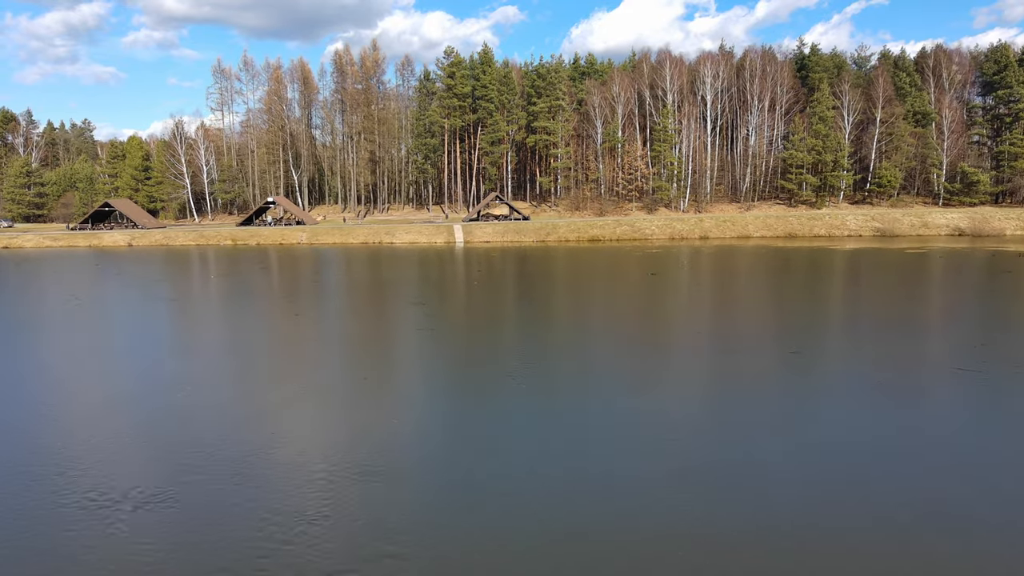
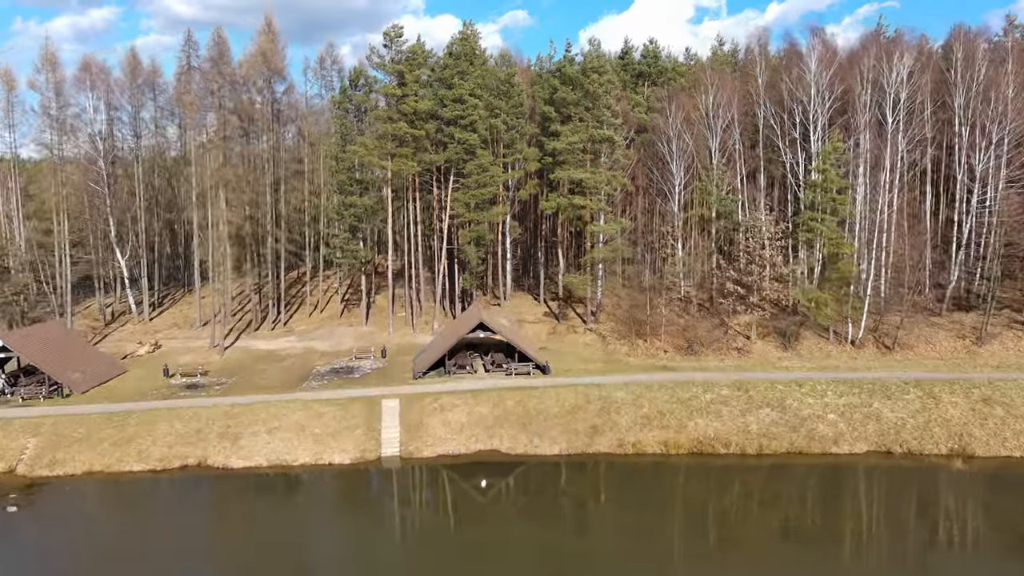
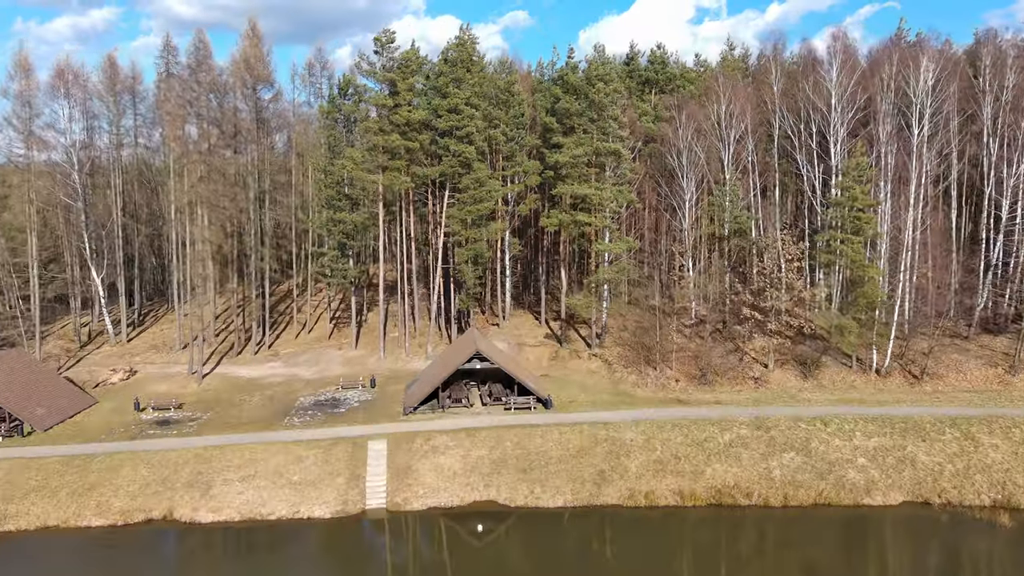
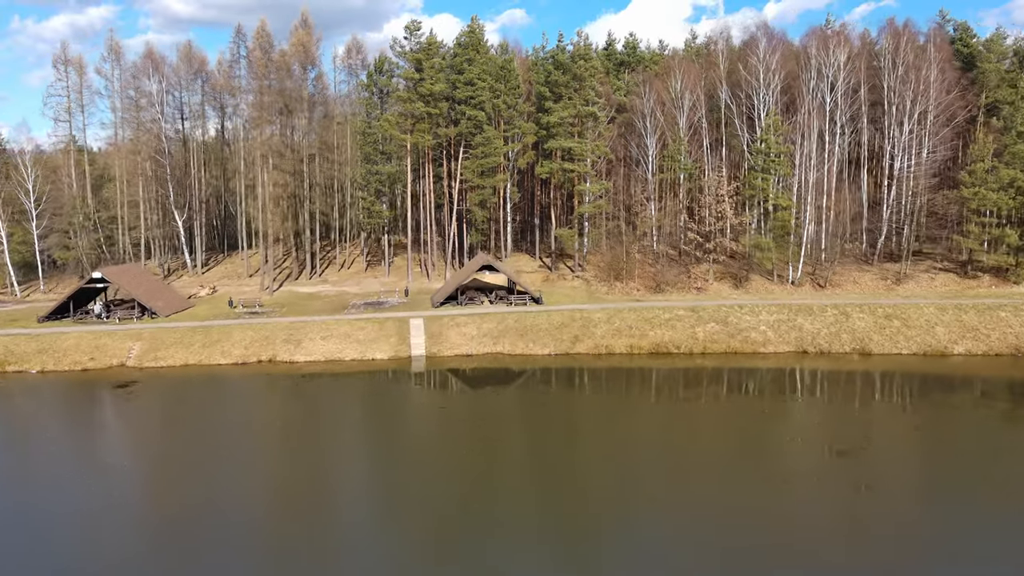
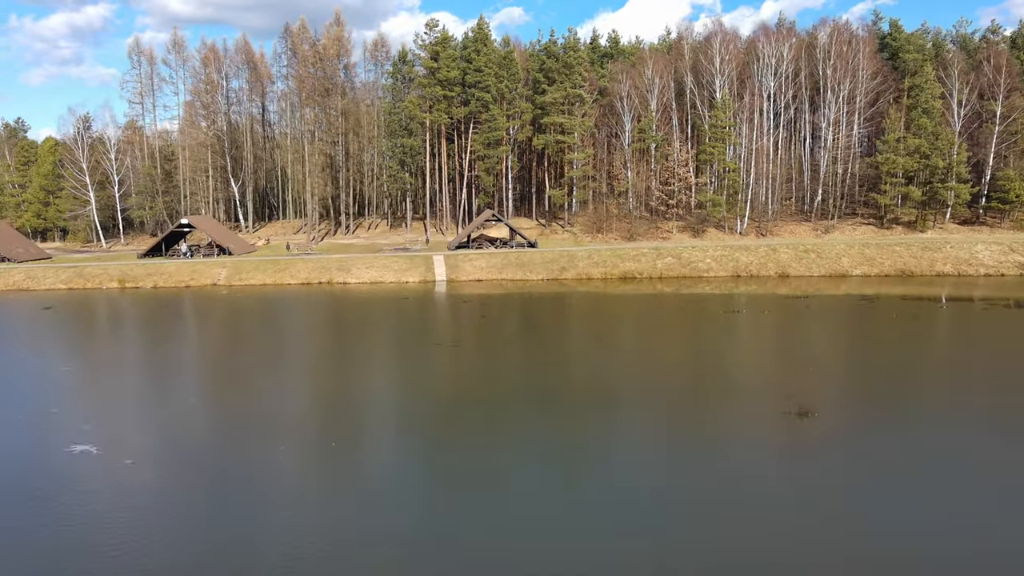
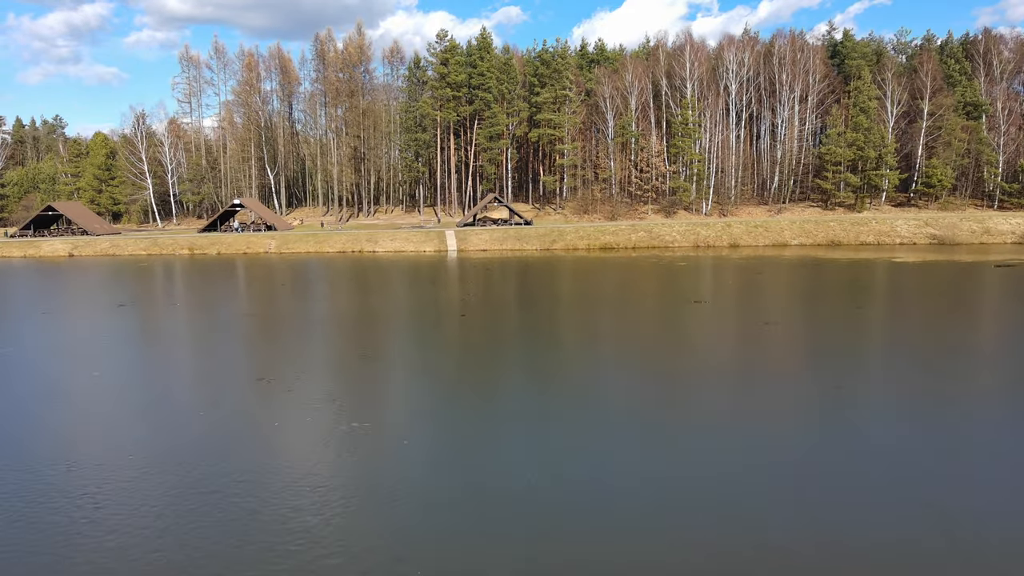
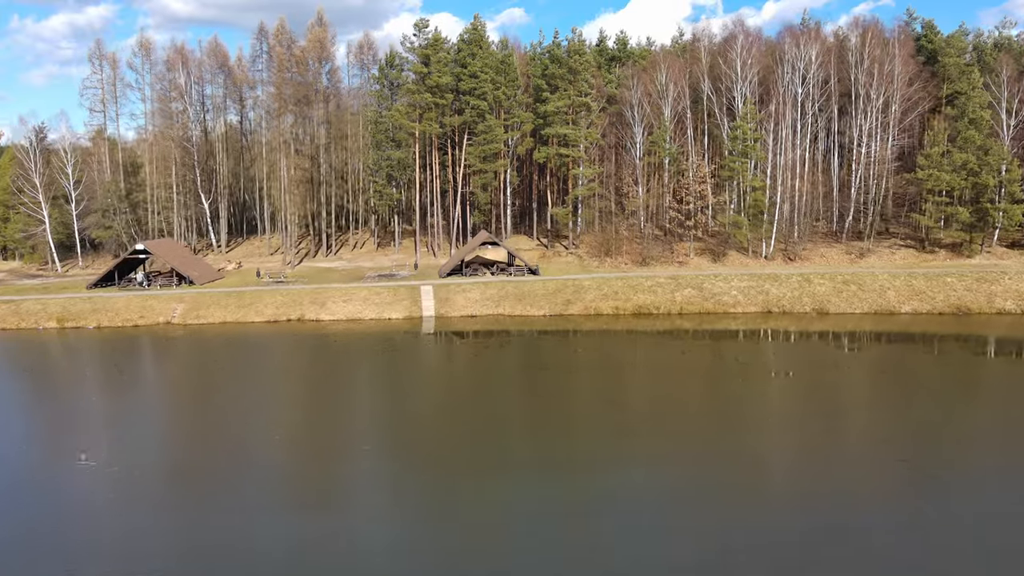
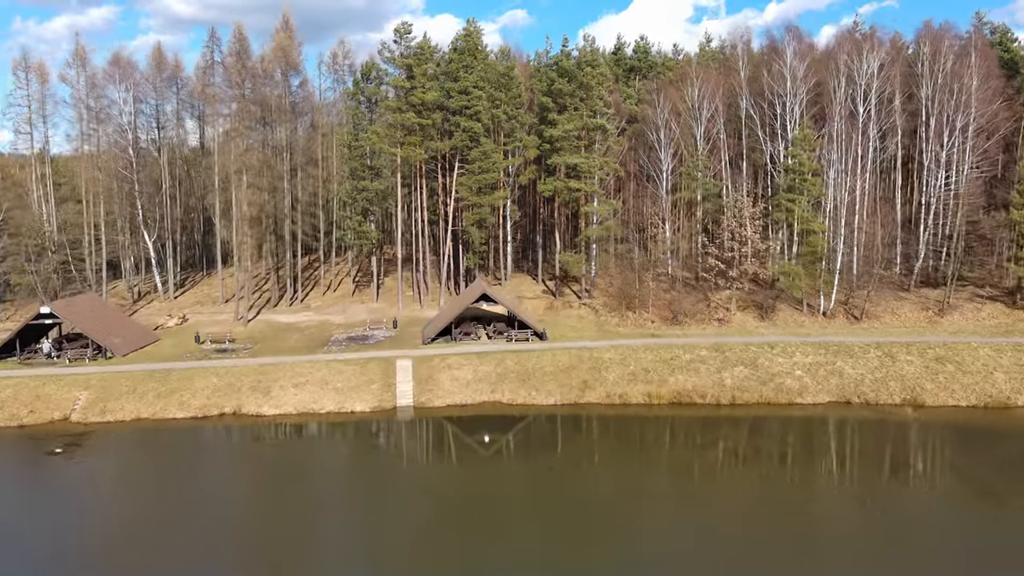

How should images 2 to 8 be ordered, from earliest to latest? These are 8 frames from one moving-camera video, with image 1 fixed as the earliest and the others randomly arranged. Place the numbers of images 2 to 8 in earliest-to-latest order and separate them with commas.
6, 5, 7, 4, 8, 2, 3
